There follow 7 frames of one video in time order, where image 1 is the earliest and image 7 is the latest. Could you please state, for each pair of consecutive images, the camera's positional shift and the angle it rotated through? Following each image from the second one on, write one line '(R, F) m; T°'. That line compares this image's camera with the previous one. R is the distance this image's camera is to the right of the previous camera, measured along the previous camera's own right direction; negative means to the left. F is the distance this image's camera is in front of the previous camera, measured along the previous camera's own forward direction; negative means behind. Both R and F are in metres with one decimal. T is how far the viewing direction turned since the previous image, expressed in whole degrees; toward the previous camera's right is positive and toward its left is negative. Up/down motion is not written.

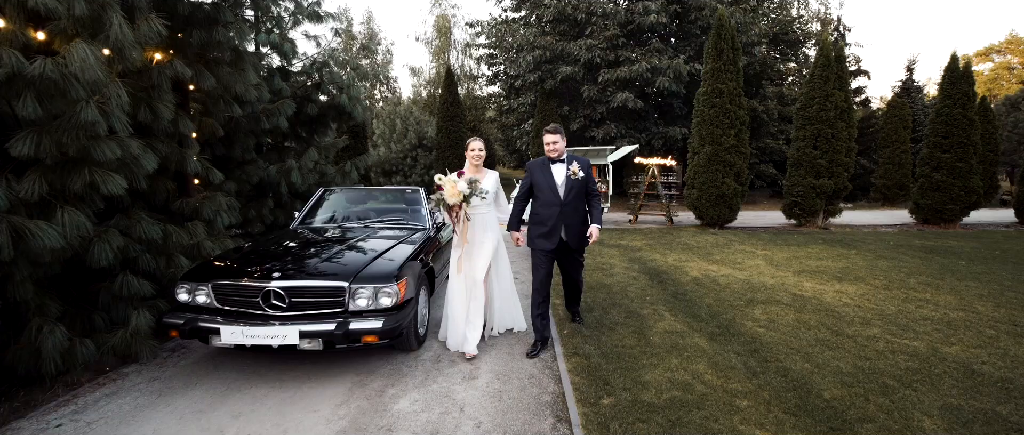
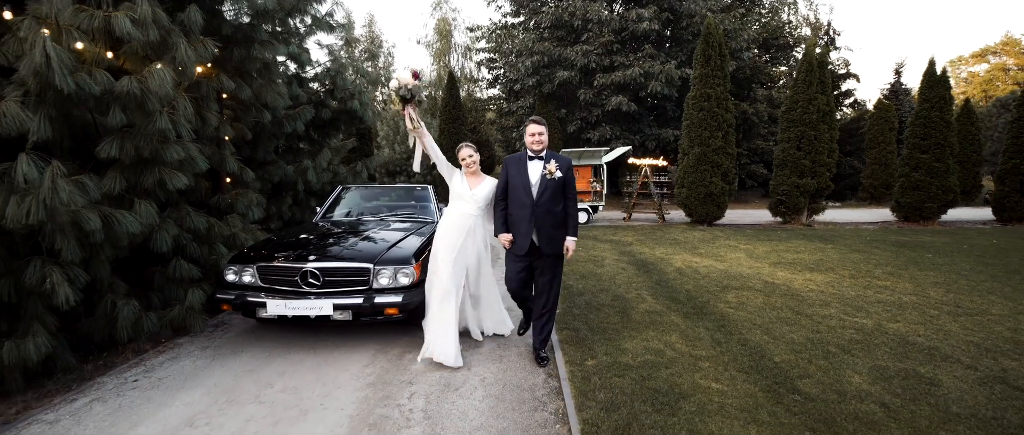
(0.0, -0.6) m; 0°
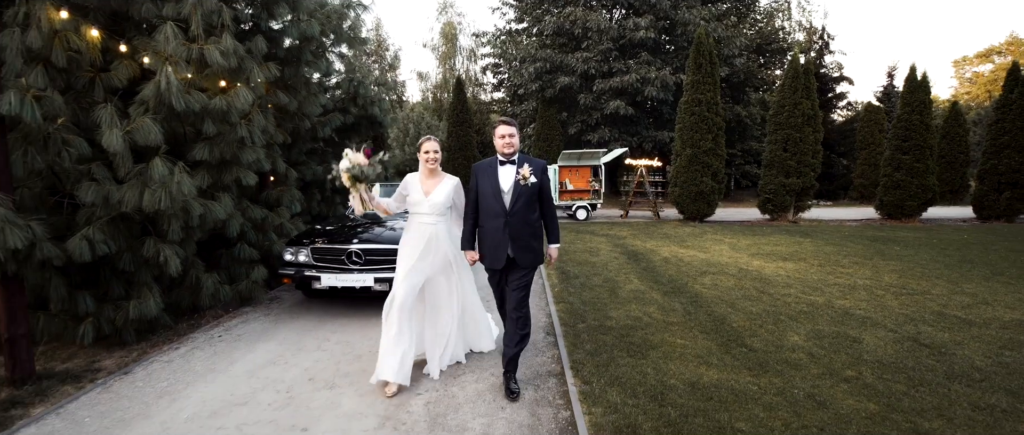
(0.0, -0.9) m; 0°
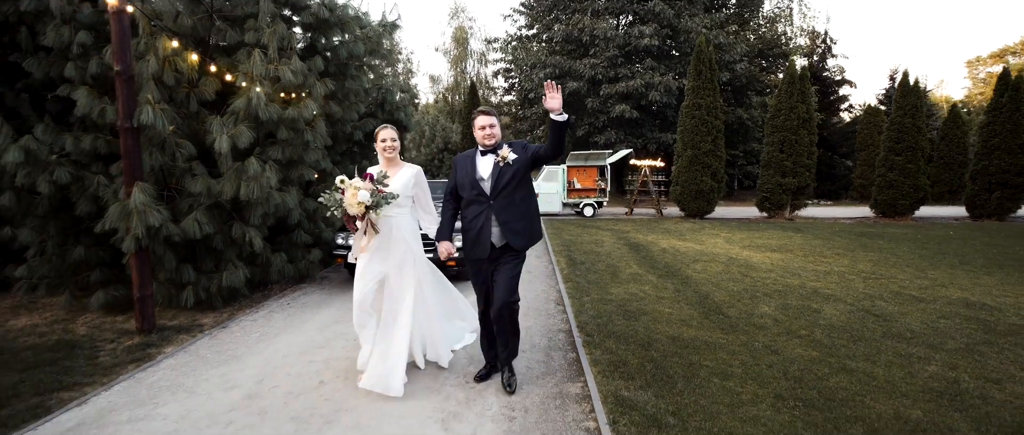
(-0.1, -1.0) m; -1°
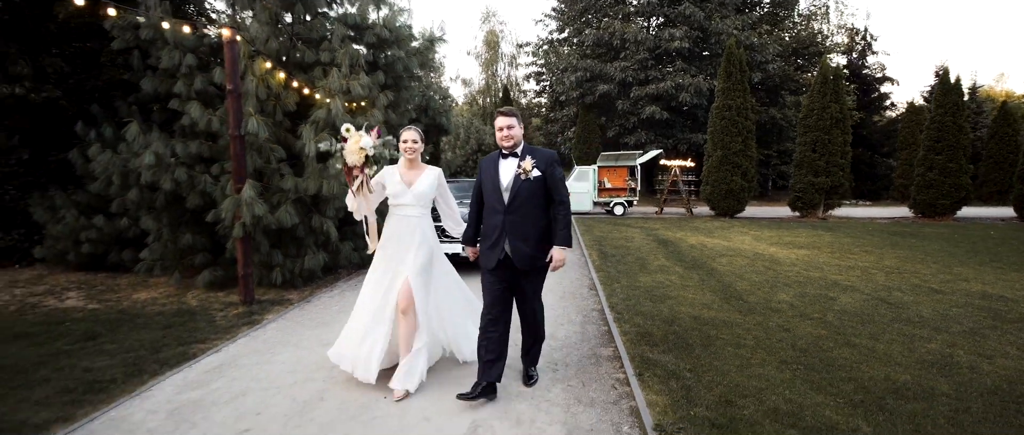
(-0.1, -0.7) m; -4°
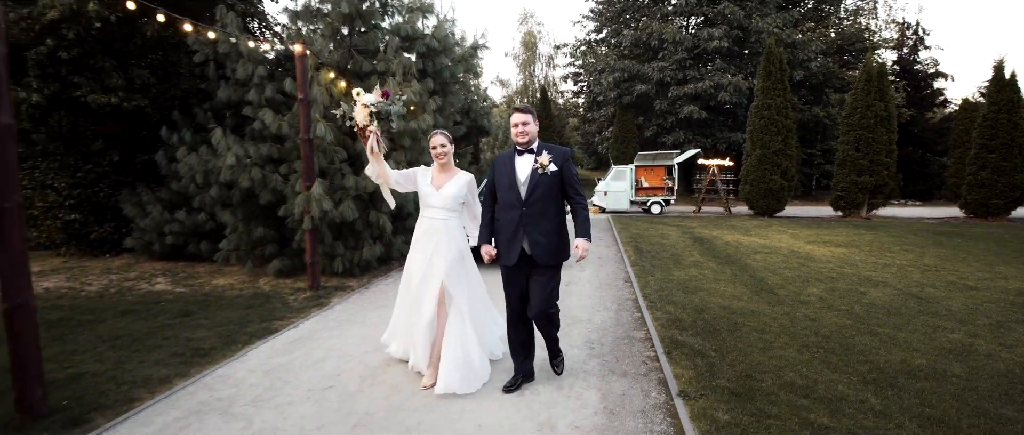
(0.0, -0.5) m; -4°
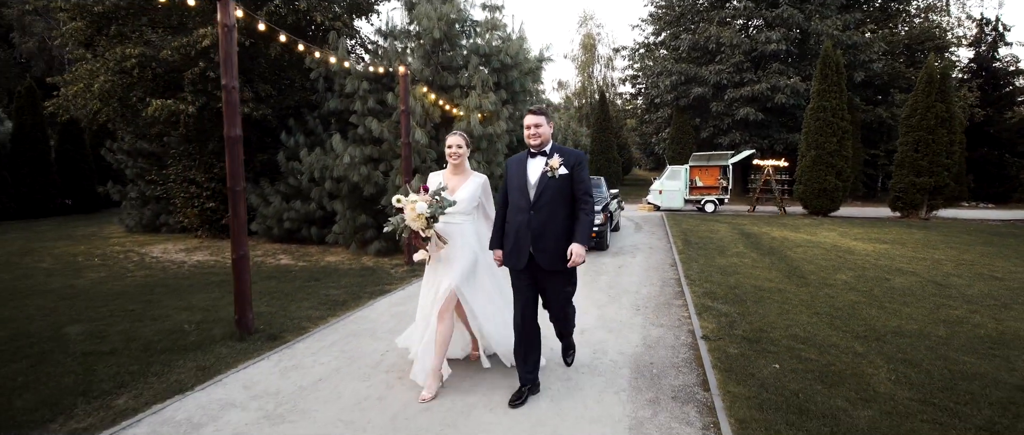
(-0.1, -1.3) m; -6°
